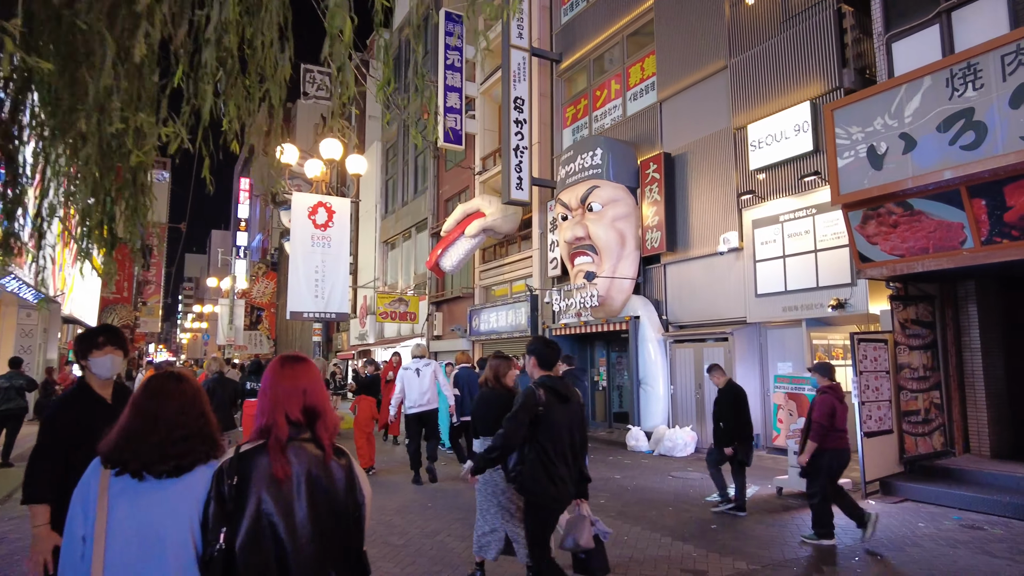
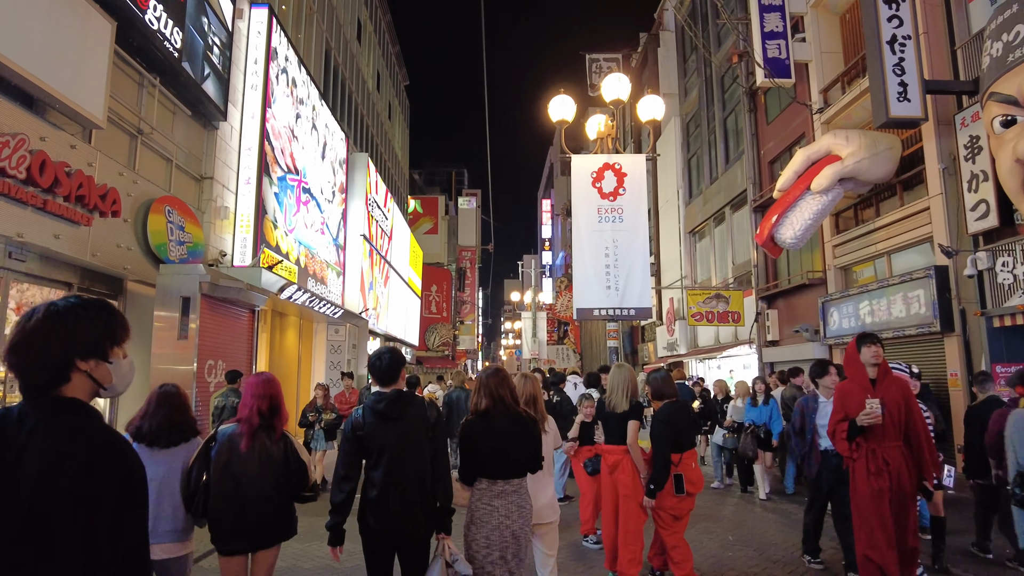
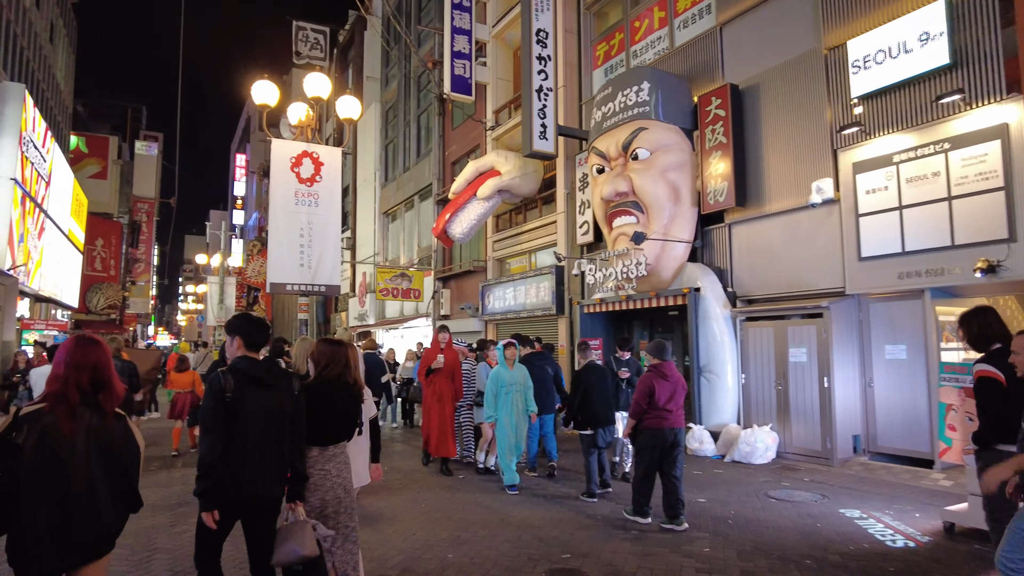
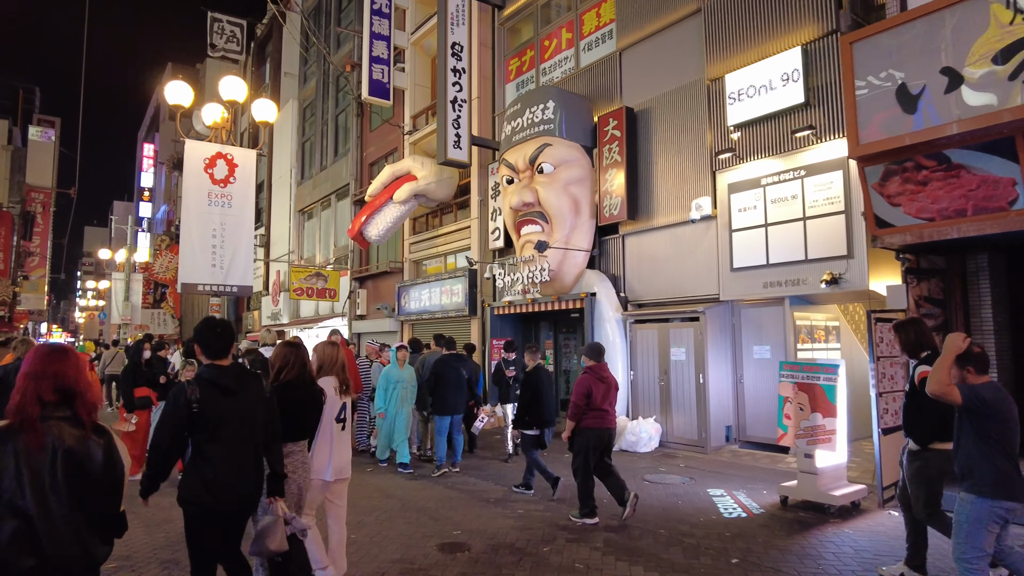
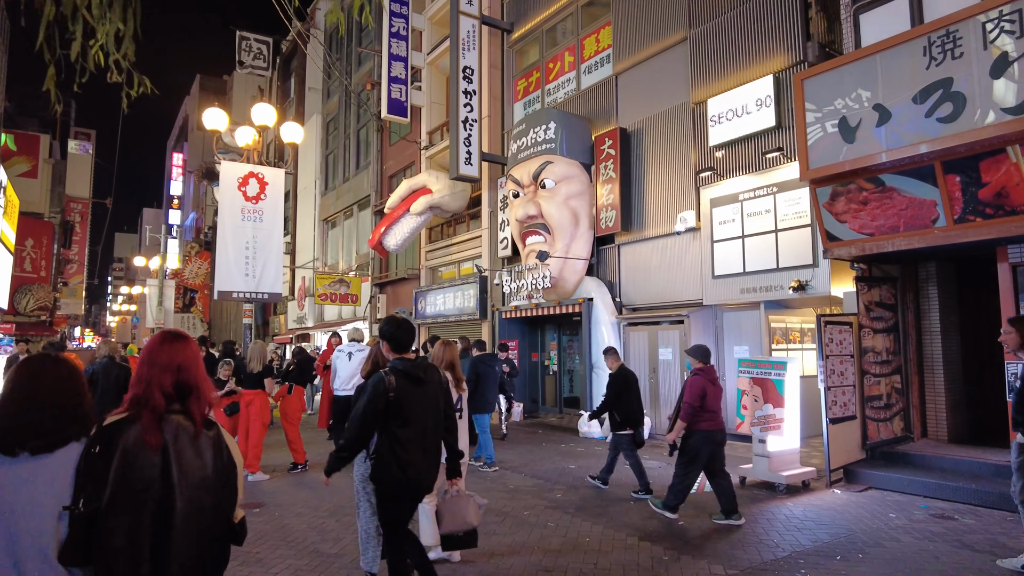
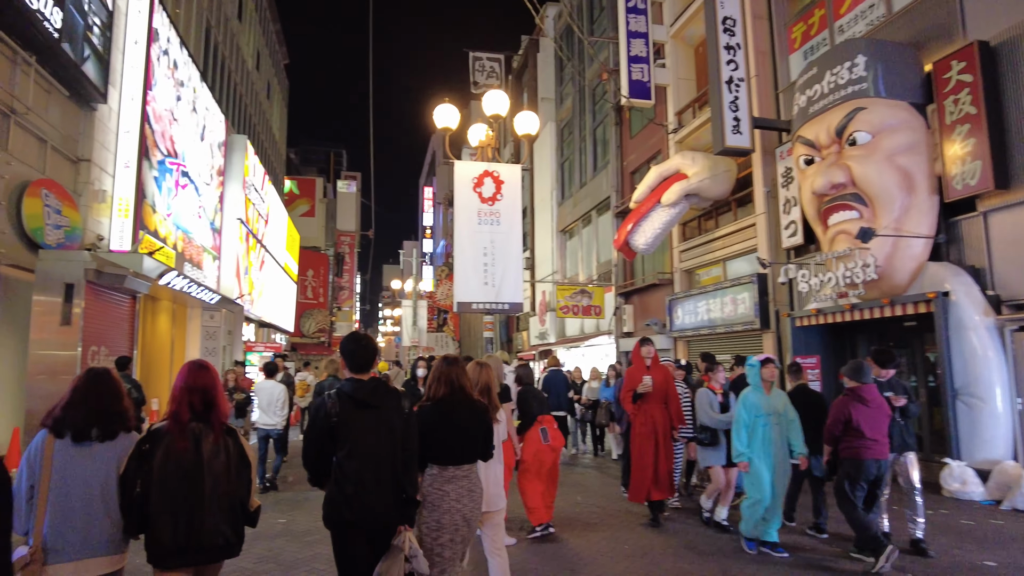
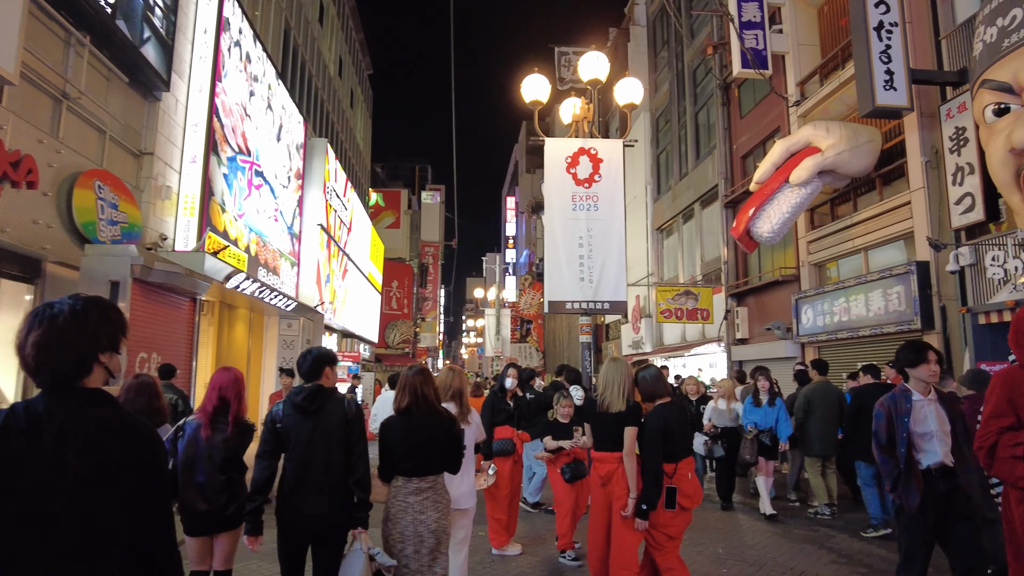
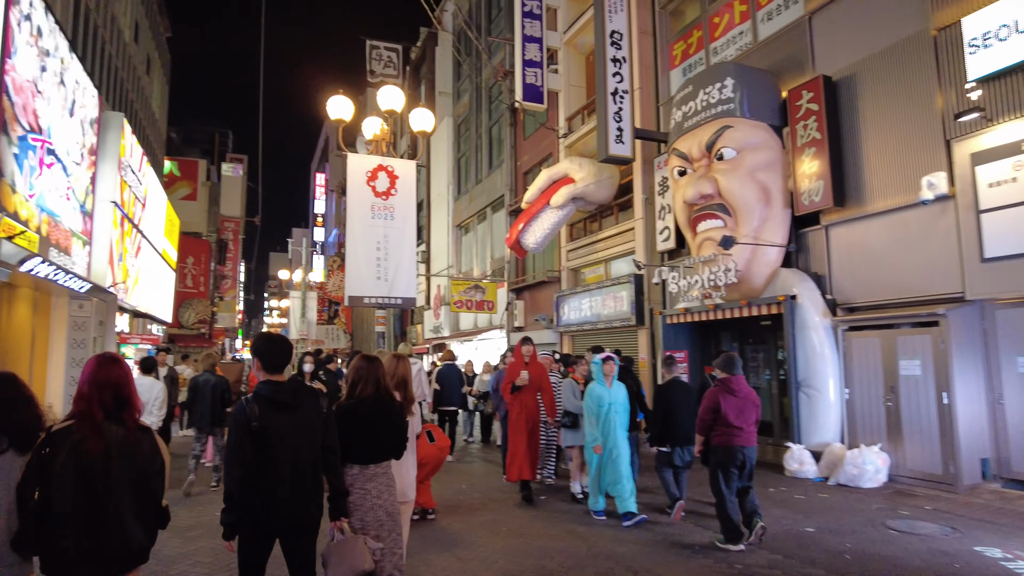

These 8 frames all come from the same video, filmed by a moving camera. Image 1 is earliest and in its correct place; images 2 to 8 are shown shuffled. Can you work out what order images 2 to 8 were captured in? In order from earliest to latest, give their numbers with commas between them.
5, 4, 3, 8, 6, 2, 7
